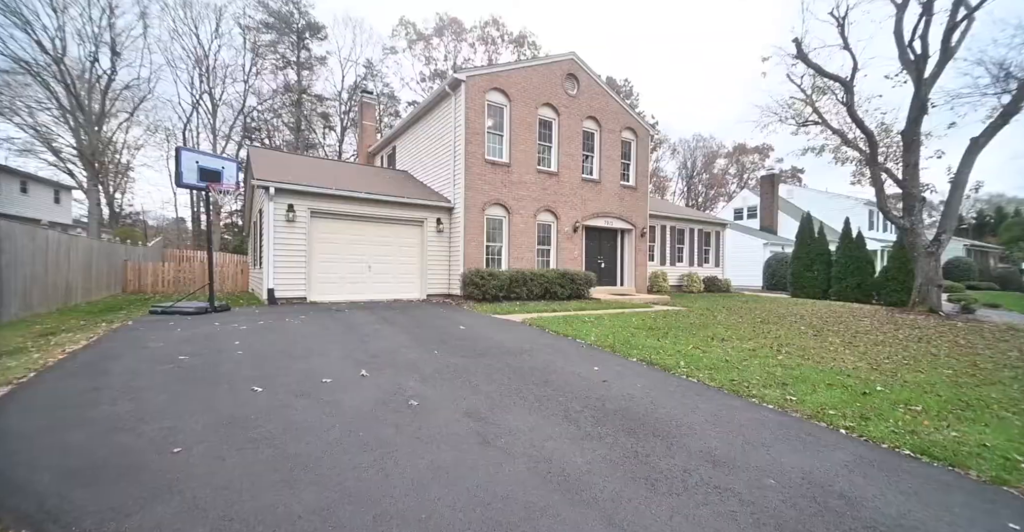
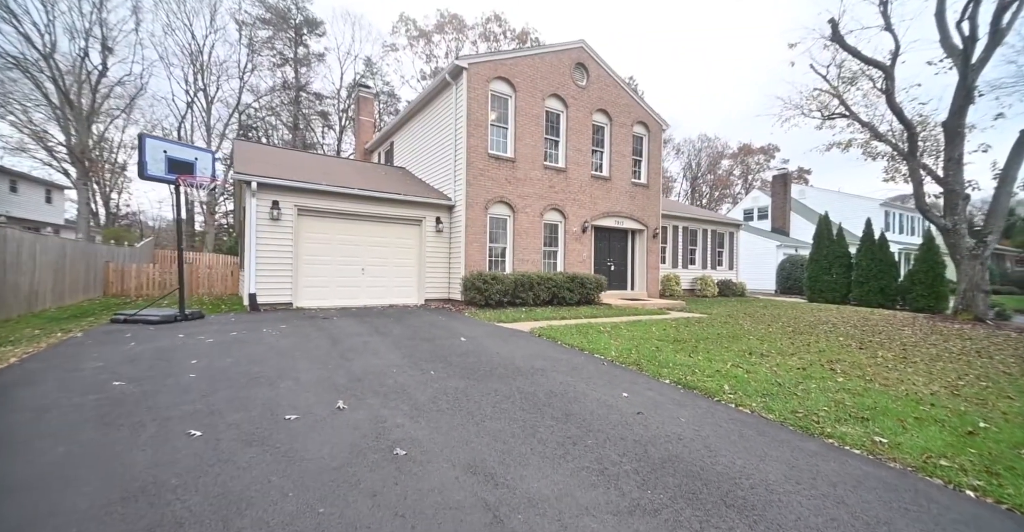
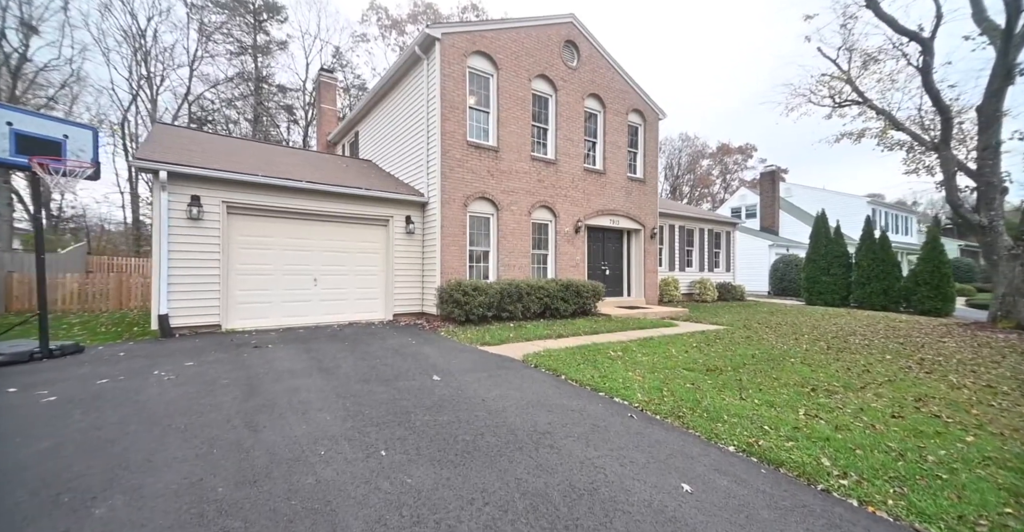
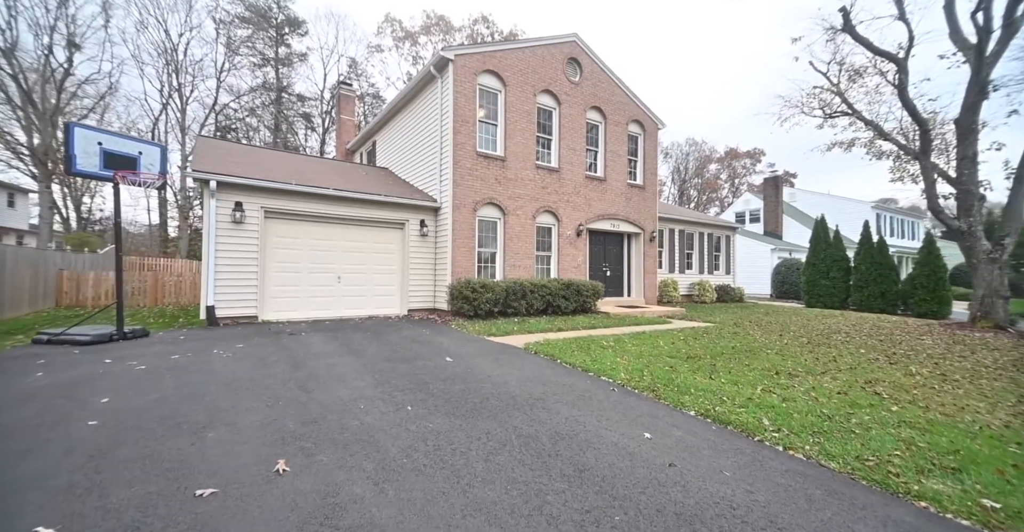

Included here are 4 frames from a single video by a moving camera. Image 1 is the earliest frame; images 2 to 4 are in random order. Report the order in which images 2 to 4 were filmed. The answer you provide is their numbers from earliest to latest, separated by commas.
2, 4, 3
